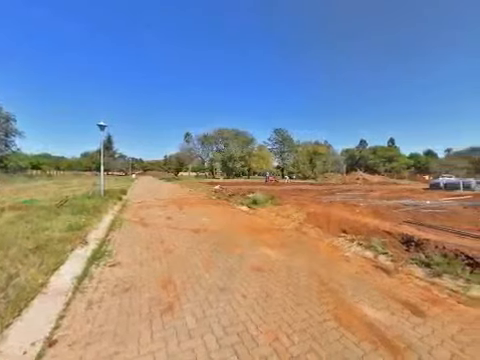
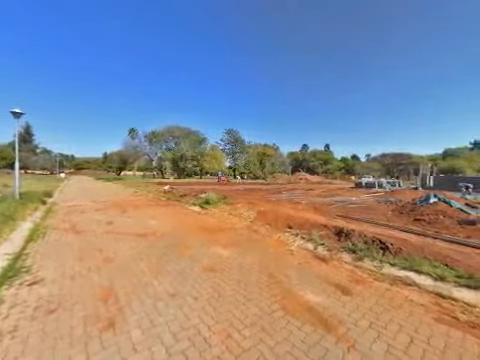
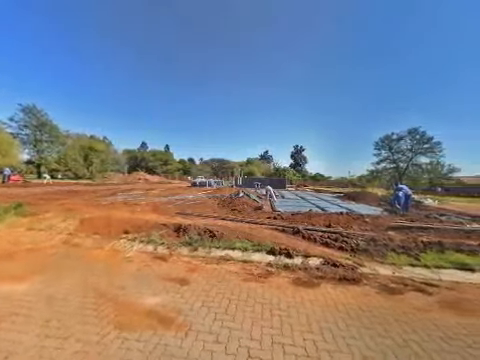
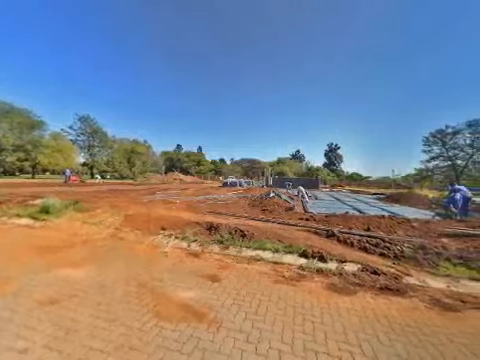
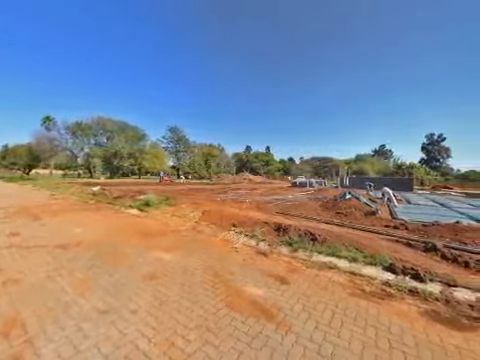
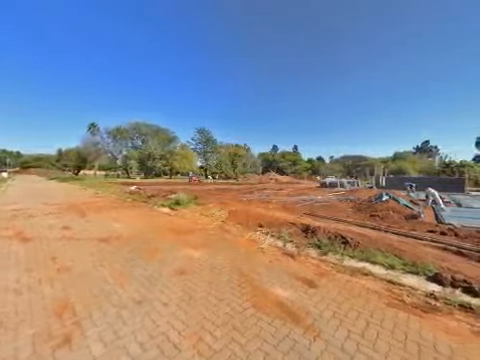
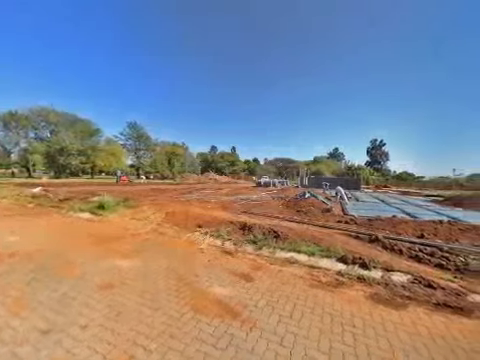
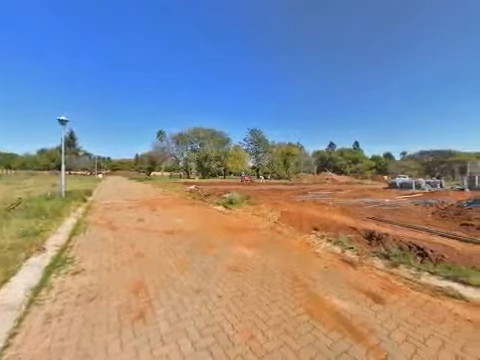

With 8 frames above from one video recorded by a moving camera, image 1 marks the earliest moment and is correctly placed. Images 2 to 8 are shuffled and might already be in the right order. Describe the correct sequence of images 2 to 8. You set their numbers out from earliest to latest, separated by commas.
8, 2, 6, 5, 7, 4, 3
